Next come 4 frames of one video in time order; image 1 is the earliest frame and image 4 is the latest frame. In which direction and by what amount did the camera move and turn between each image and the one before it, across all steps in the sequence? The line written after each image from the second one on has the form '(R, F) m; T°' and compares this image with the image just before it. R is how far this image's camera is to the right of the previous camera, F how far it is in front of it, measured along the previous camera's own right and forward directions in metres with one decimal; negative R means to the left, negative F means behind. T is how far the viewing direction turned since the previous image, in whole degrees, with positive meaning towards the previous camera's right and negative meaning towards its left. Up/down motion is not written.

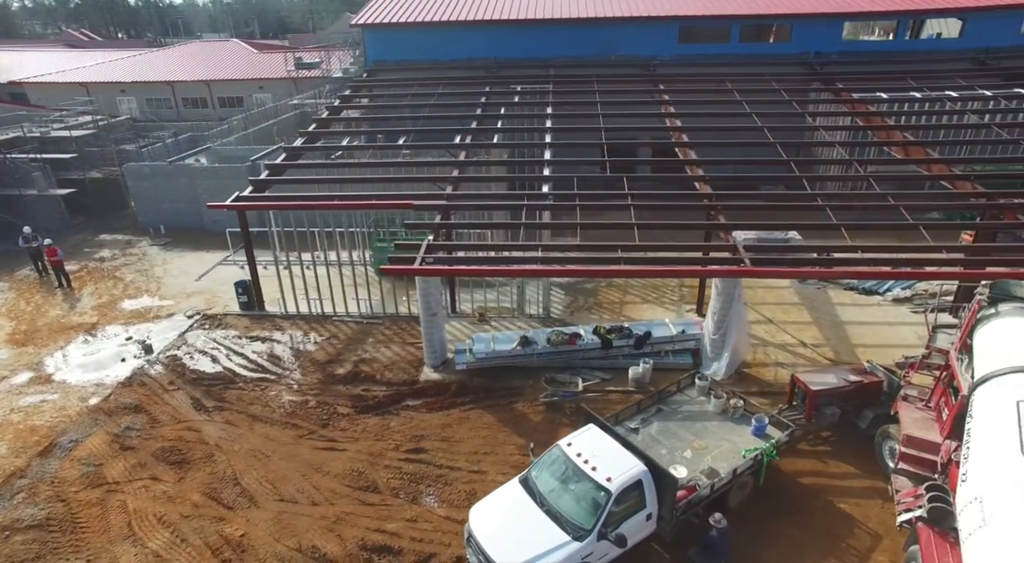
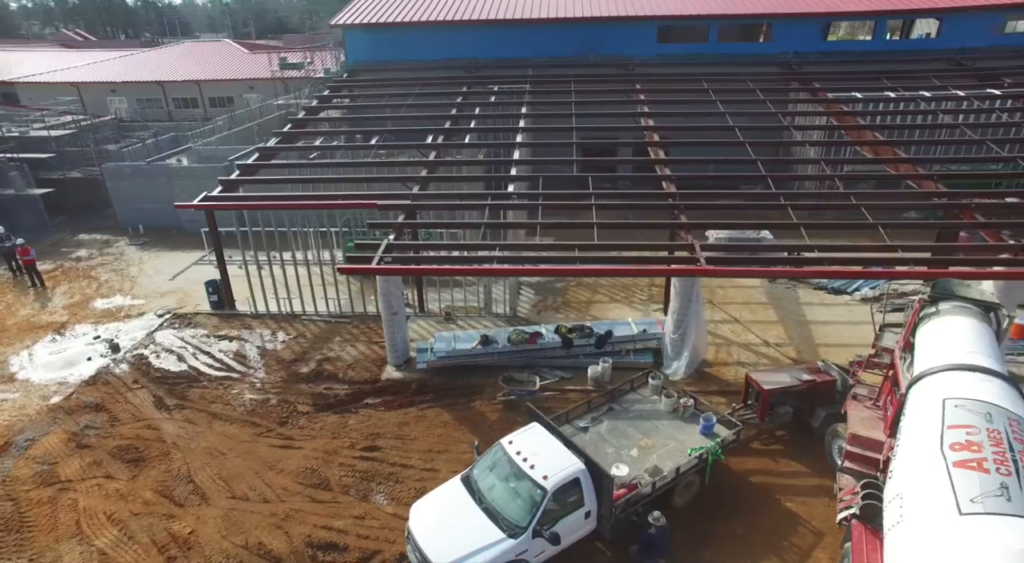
(+0.8, -0.1) m; 0°
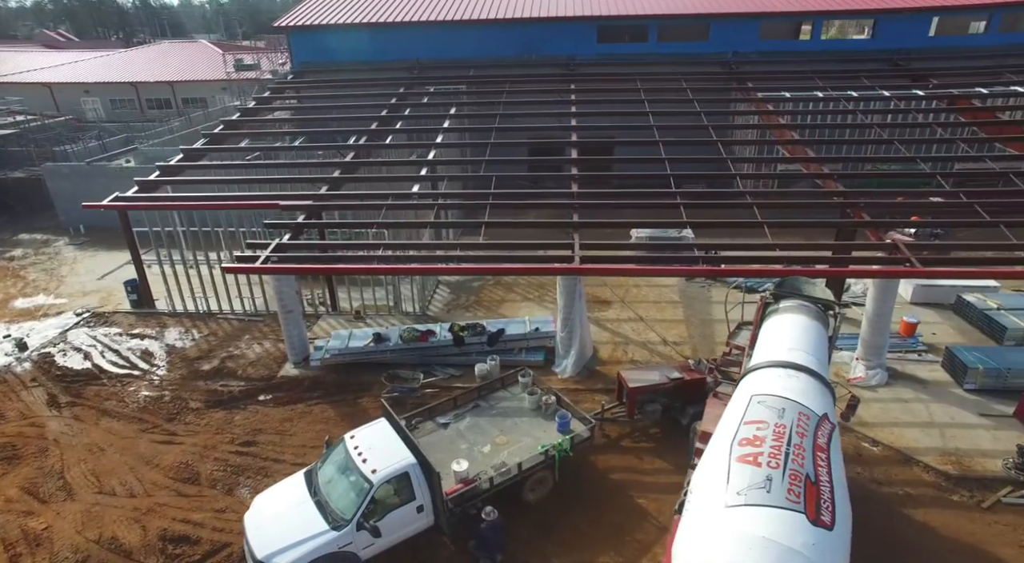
(+2.3, -0.2) m; 0°
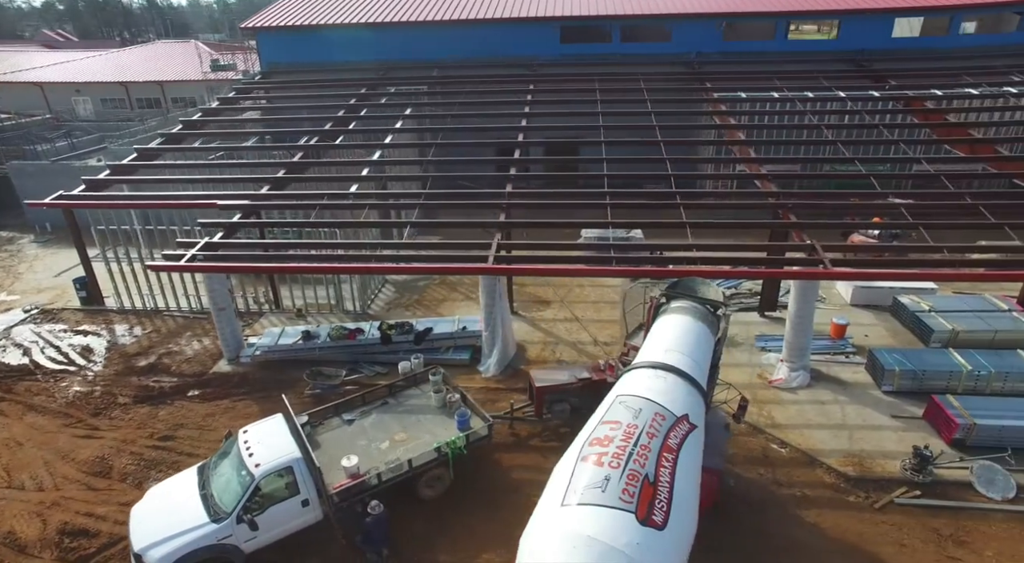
(+1.7, -0.1) m; -1°
